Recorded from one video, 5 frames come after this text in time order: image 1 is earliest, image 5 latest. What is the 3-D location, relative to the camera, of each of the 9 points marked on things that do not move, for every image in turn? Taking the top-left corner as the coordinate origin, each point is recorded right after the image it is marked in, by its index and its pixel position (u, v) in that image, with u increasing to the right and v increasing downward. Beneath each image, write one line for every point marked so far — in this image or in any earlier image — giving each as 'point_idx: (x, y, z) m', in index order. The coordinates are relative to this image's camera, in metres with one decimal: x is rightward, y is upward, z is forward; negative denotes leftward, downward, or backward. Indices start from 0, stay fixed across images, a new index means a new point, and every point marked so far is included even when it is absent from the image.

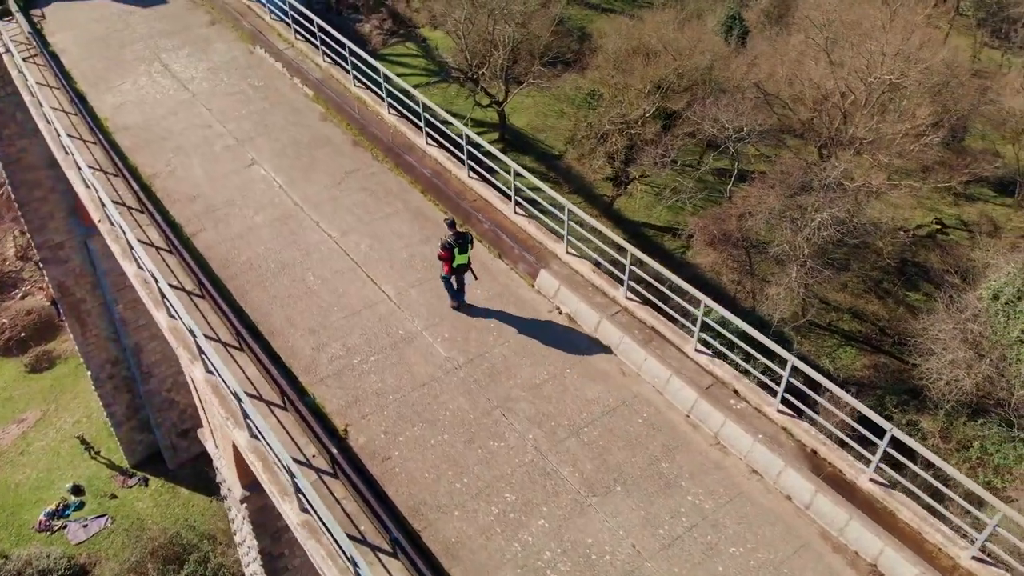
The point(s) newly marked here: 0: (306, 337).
0: (-2.0, -0.5, +8.3) m
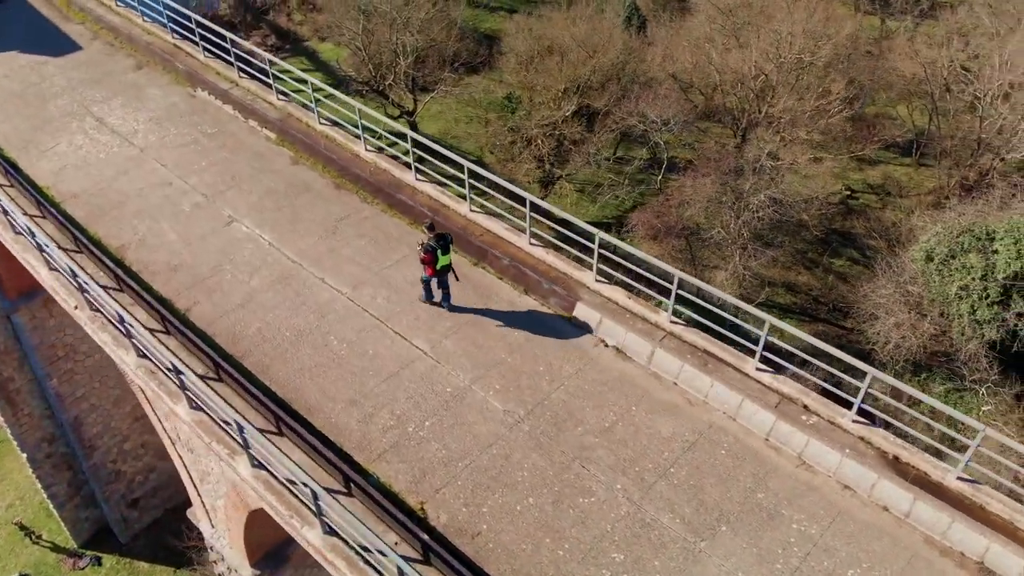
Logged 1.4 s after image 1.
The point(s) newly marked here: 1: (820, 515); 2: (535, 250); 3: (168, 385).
0: (-1.5, -1.1, +7.7) m
1: (+2.5, -1.8, +7.0) m
2: (+0.2, +0.4, +9.2) m
3: (-3.1, -0.9, +7.8) m
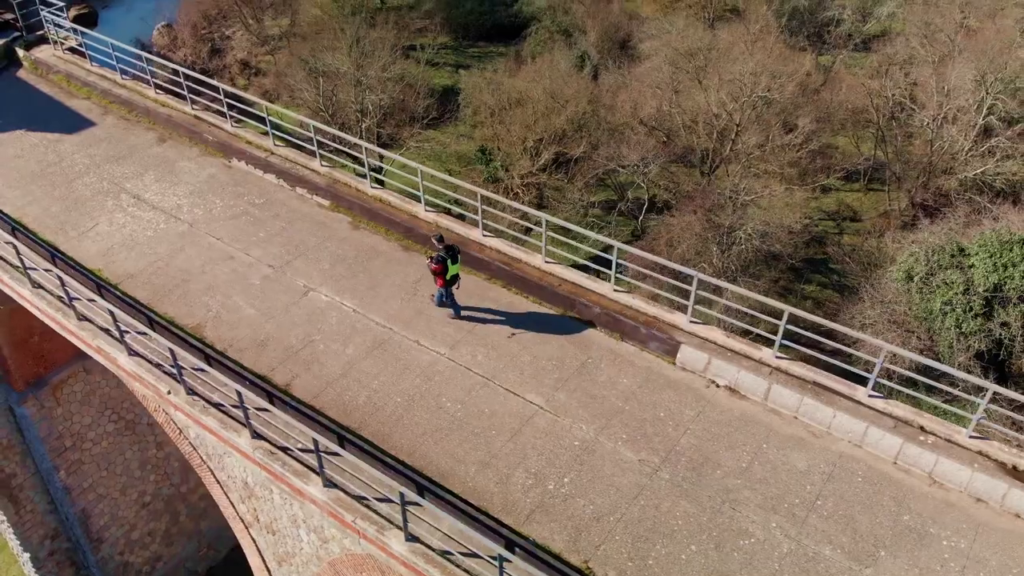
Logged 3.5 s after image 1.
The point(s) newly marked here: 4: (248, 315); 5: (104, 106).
0: (-0.3, -1.6, +7.6) m
1: (+3.8, -2.0, +7.2) m
2: (+1.2, -0.1, +9.3) m
3: (-1.9, -1.5, +7.5) m
4: (-2.8, -0.3, +9.2) m
5: (-6.2, +2.8, +13.1) m
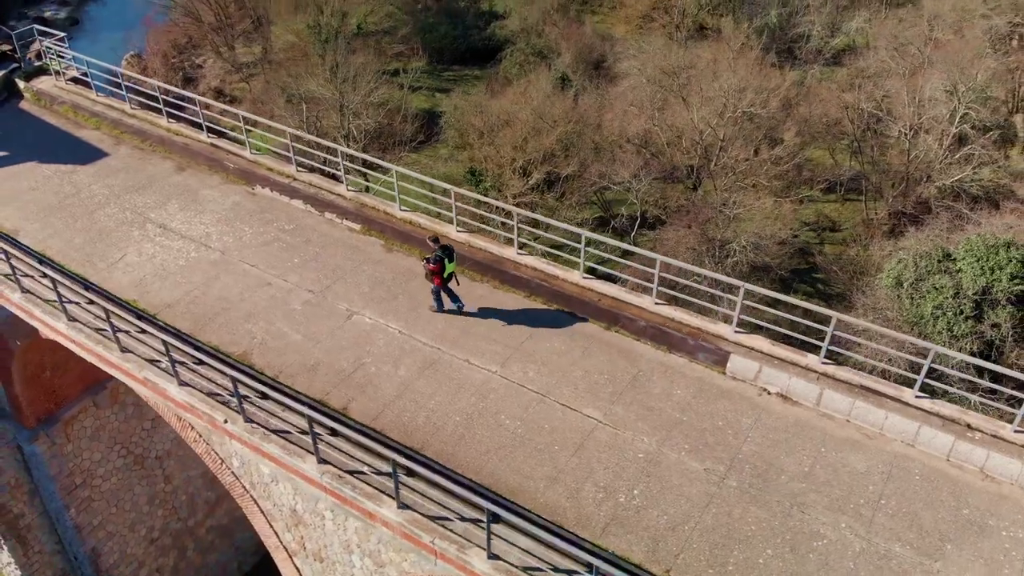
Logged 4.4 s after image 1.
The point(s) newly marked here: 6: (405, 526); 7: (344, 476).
0: (+0.4, -1.8, +7.6) m
1: (+4.4, -2.0, +7.5) m
2: (+1.7, -0.2, +9.4) m
3: (-1.3, -1.7, +7.5) m
4: (-2.3, -0.6, +9.1) m
5: (-6.0, +2.3, +13.0) m
6: (-0.9, -2.0, +7.2) m
7: (-1.5, -1.7, +7.6) m
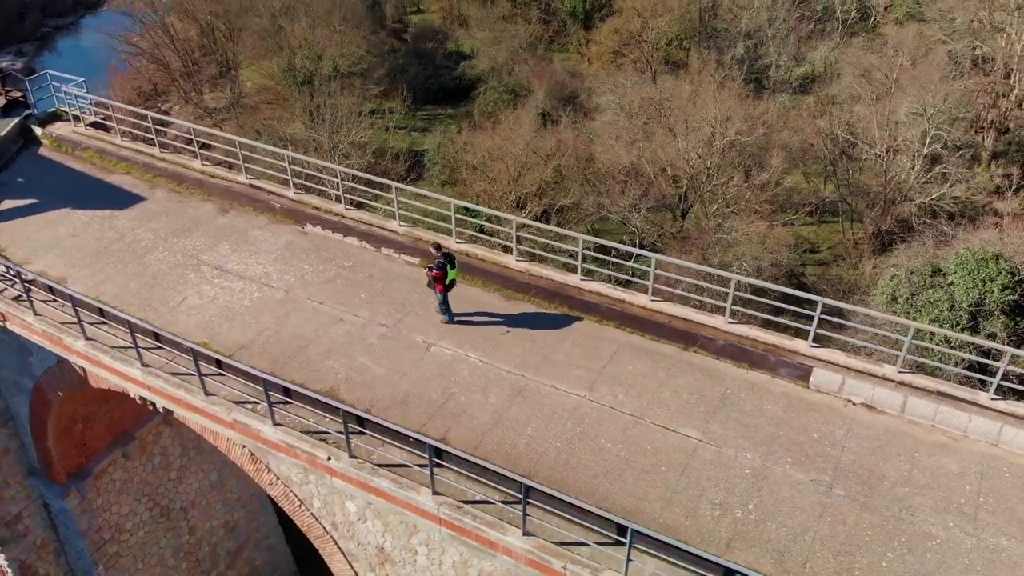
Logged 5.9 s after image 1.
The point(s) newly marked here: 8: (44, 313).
0: (+1.4, -1.9, +7.7) m
1: (+5.5, -2.0, +7.8) m
2: (+2.5, -0.4, +9.7) m
3: (-0.3, -2.0, +7.5) m
4: (-1.4, -0.9, +9.1) m
5: (-5.4, +1.6, +12.8) m
6: (+0.2, -2.2, +7.2) m
7: (-0.4, -1.9, +7.6) m
8: (-5.5, -0.3, +10.1) m
